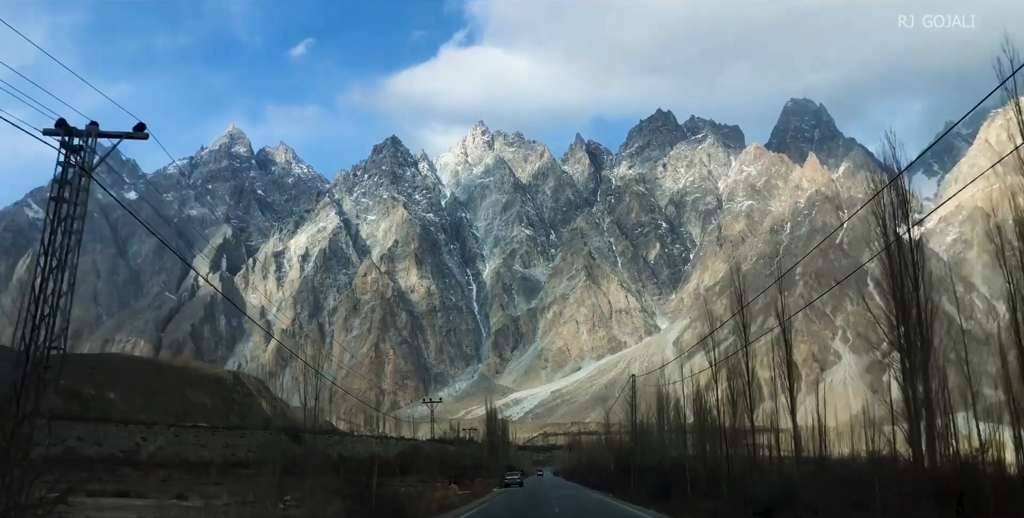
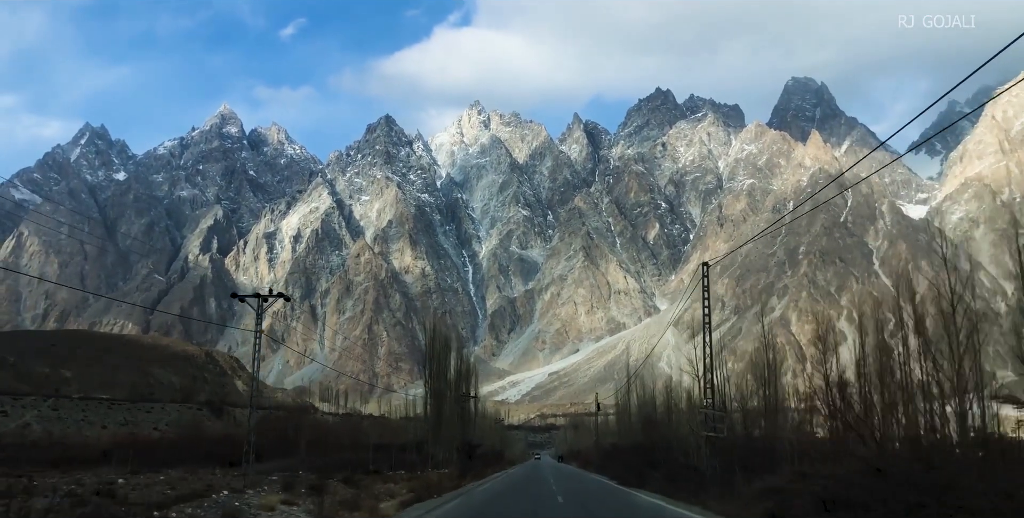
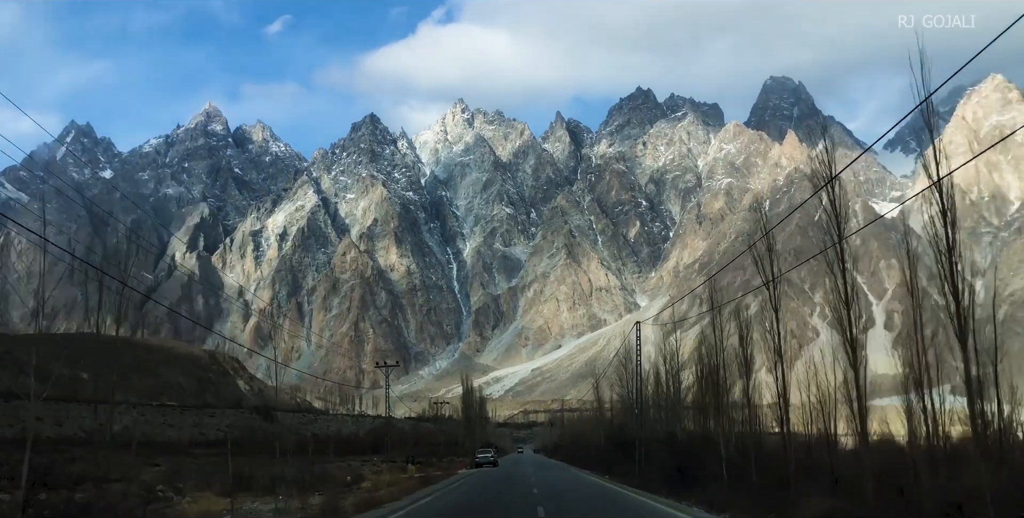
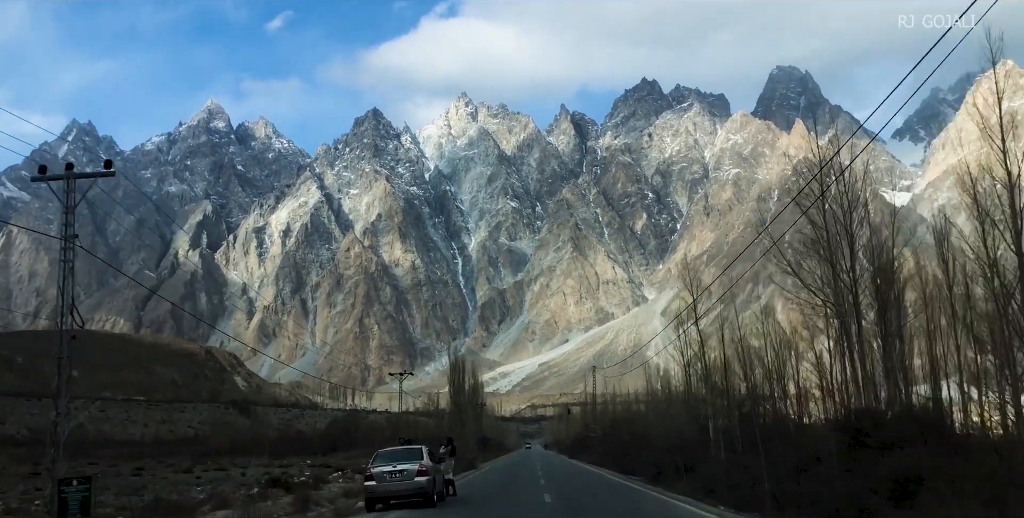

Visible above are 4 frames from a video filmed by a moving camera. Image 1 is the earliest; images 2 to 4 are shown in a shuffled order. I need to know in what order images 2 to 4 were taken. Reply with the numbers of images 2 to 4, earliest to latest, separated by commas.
3, 4, 2
